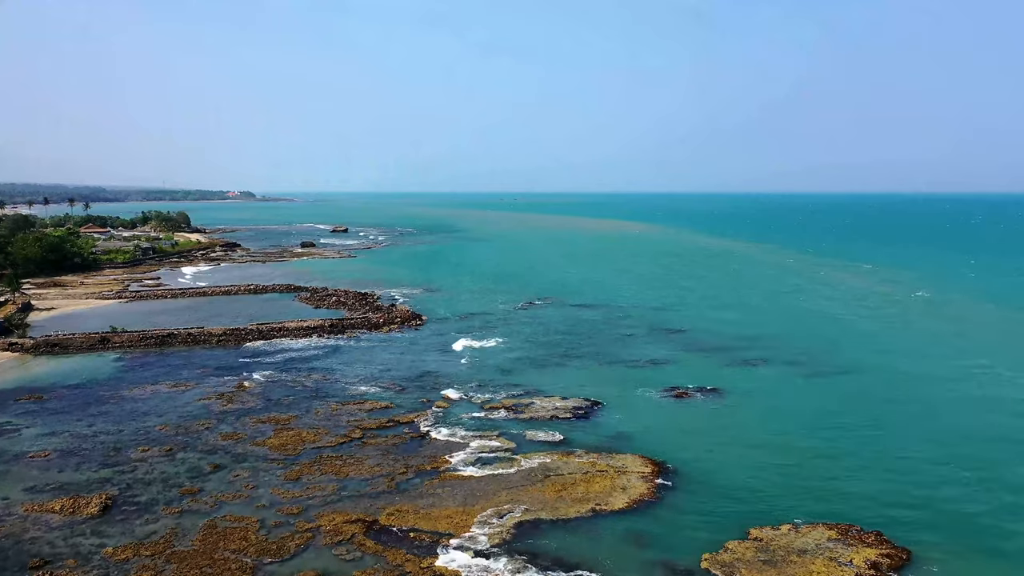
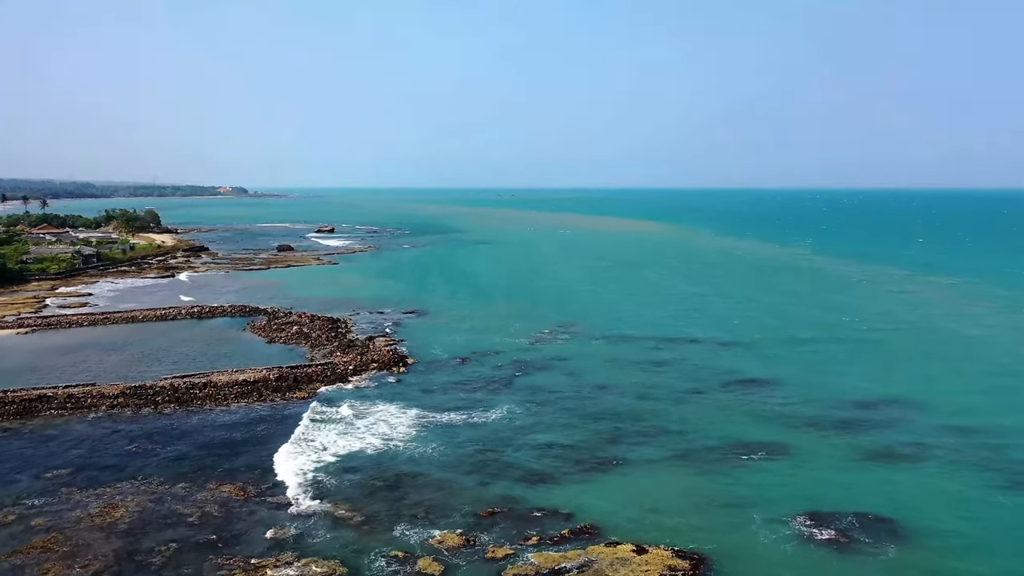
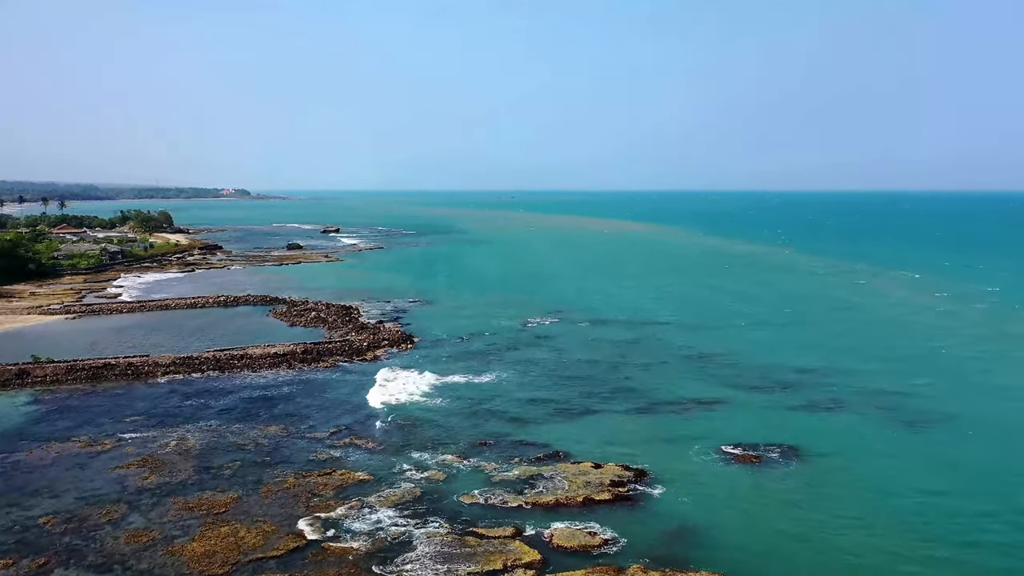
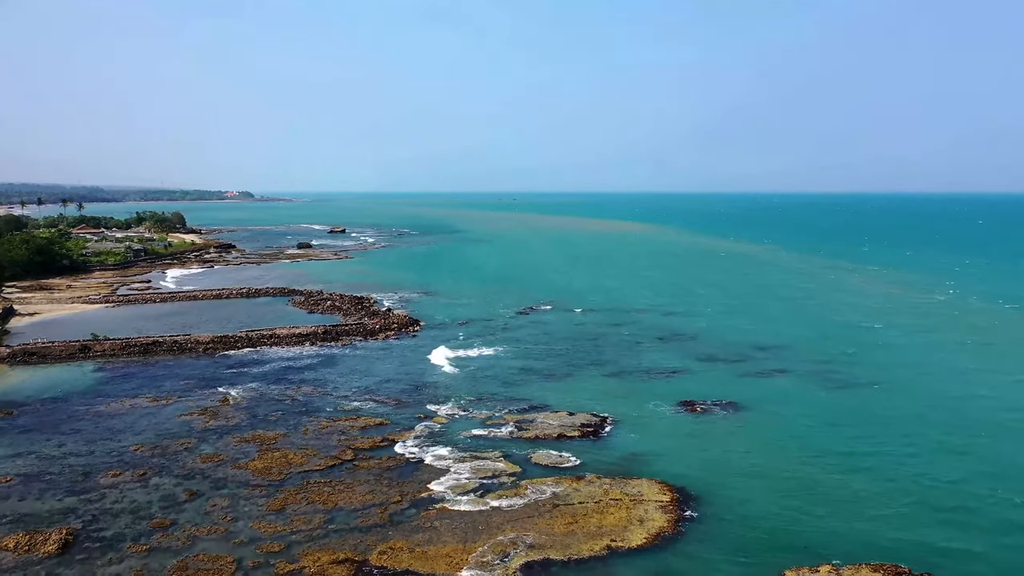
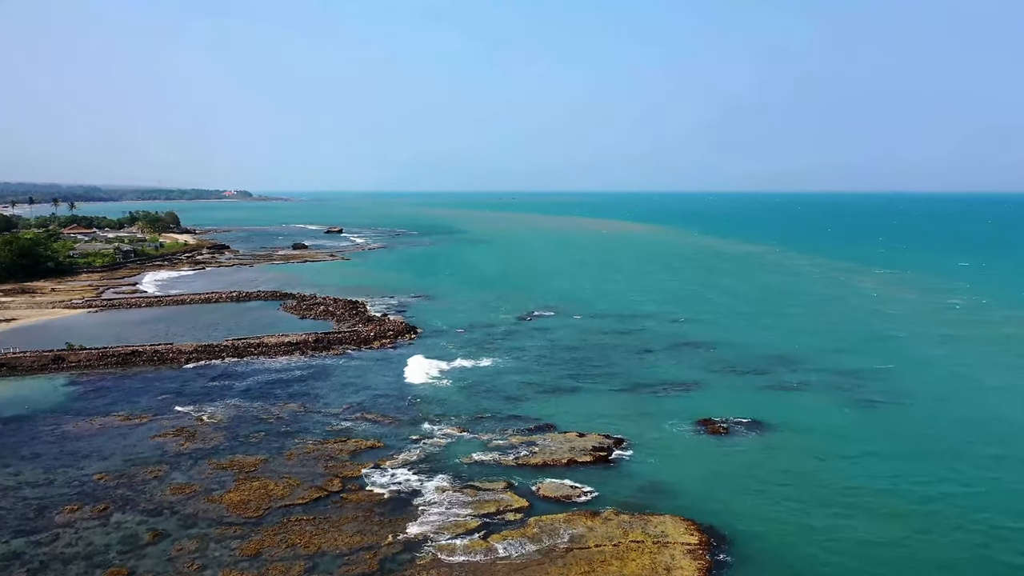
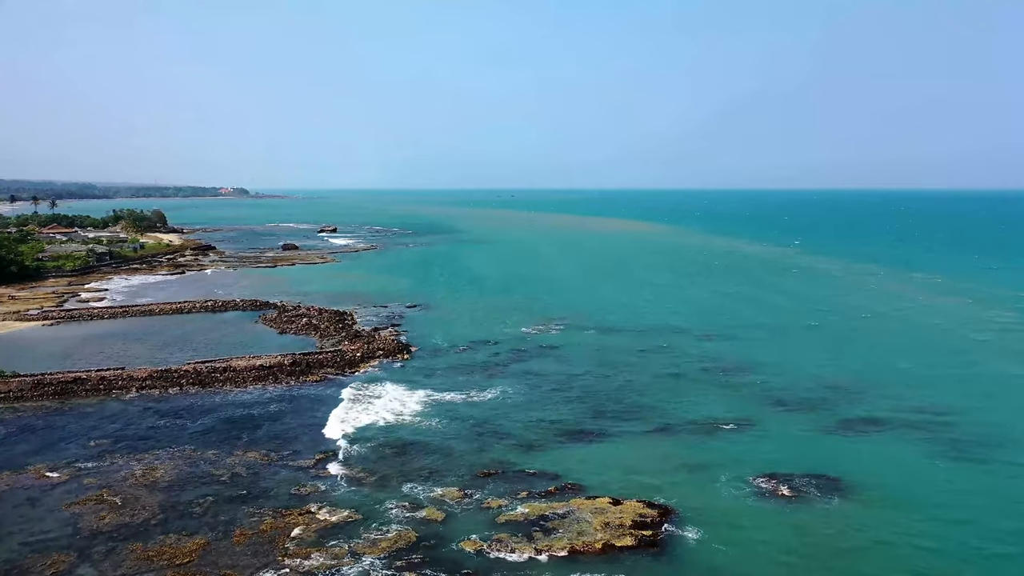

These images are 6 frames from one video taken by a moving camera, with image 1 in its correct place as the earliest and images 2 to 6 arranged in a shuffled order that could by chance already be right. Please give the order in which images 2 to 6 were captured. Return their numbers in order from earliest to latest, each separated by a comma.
4, 5, 3, 6, 2
